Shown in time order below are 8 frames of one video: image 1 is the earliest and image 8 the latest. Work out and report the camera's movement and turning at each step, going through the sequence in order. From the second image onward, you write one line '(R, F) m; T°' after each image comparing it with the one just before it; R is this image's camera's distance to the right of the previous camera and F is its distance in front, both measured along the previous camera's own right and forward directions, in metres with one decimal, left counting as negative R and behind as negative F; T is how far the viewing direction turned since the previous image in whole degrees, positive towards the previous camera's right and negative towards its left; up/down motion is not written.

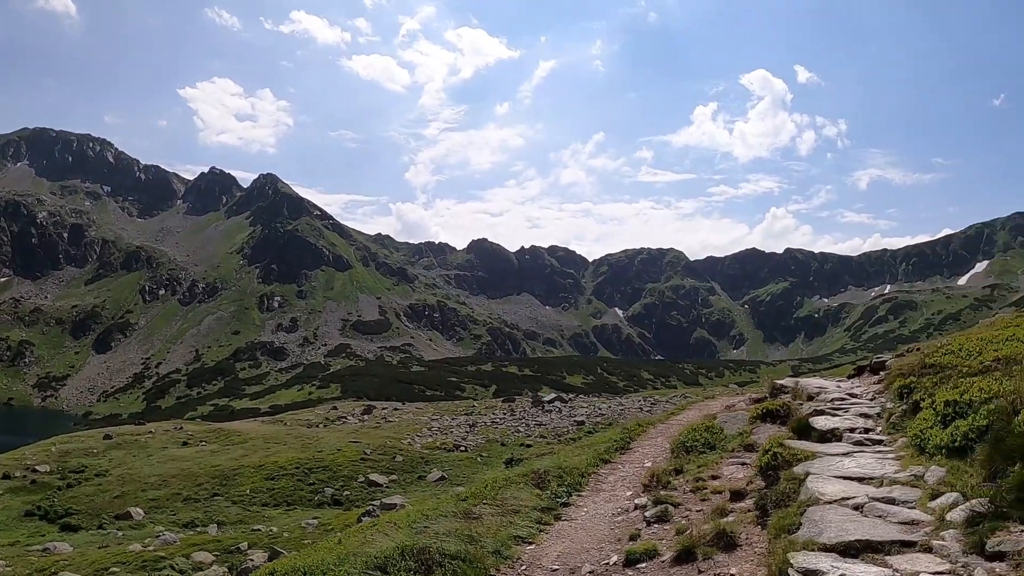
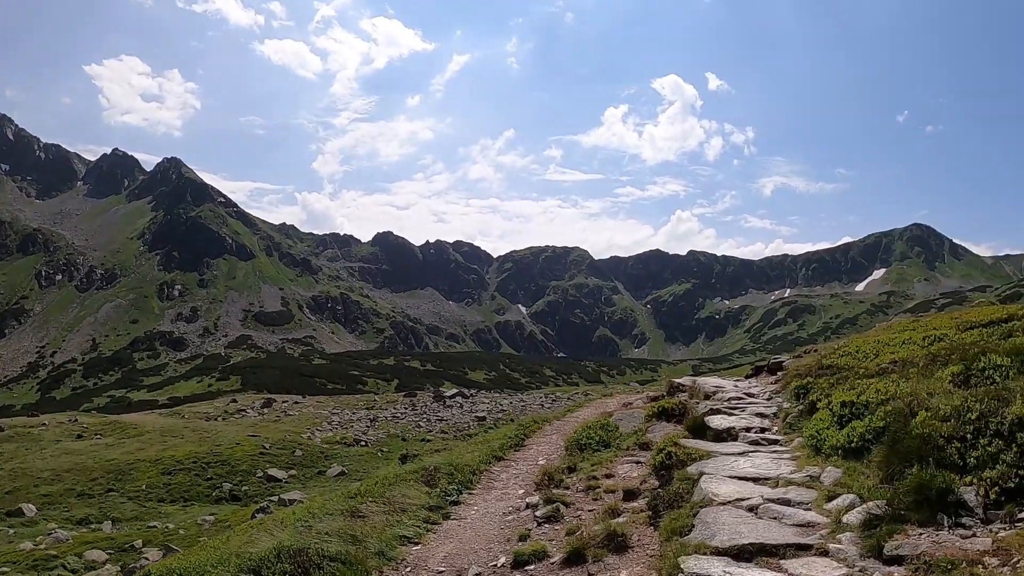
(+0.3, +1.8) m; +9°
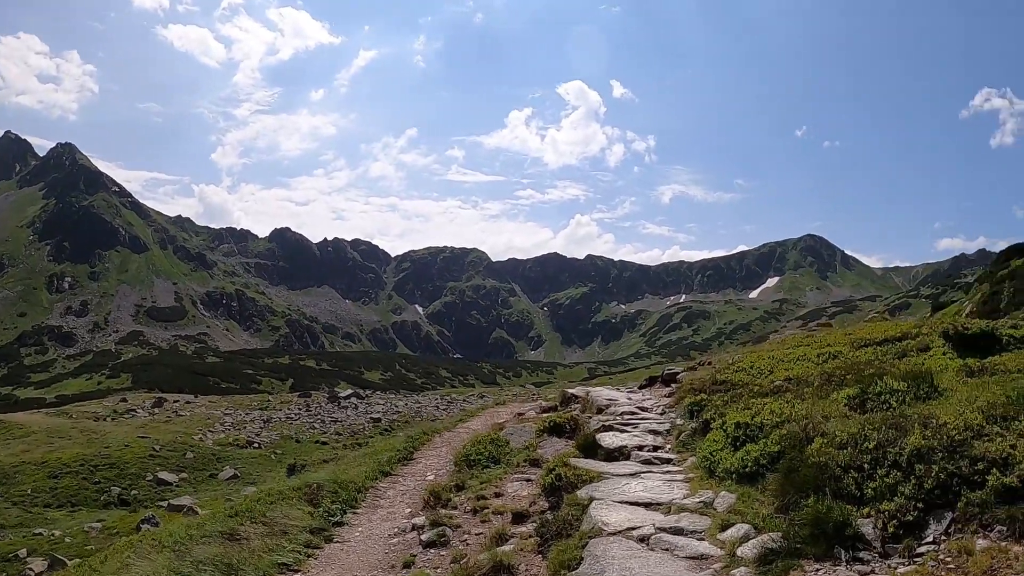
(+0.8, +2.0) m; +9°
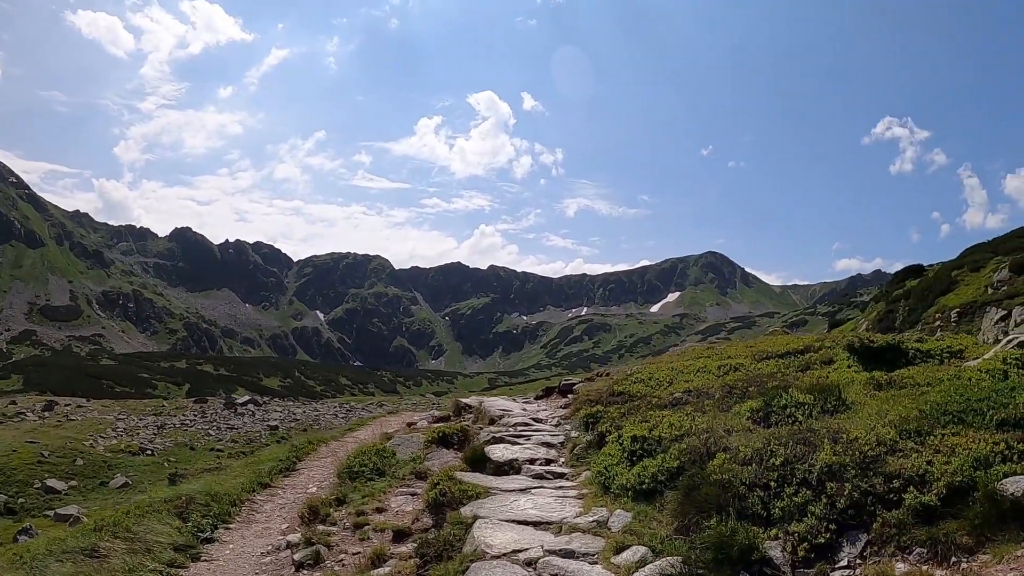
(+0.7, +1.9) m; +8°
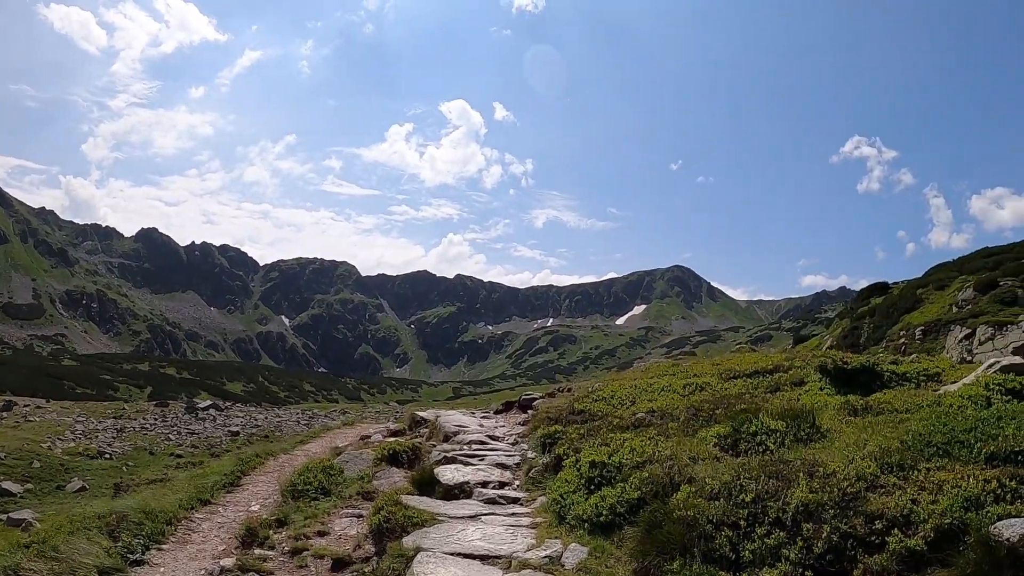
(+0.4, +1.2) m; +3°
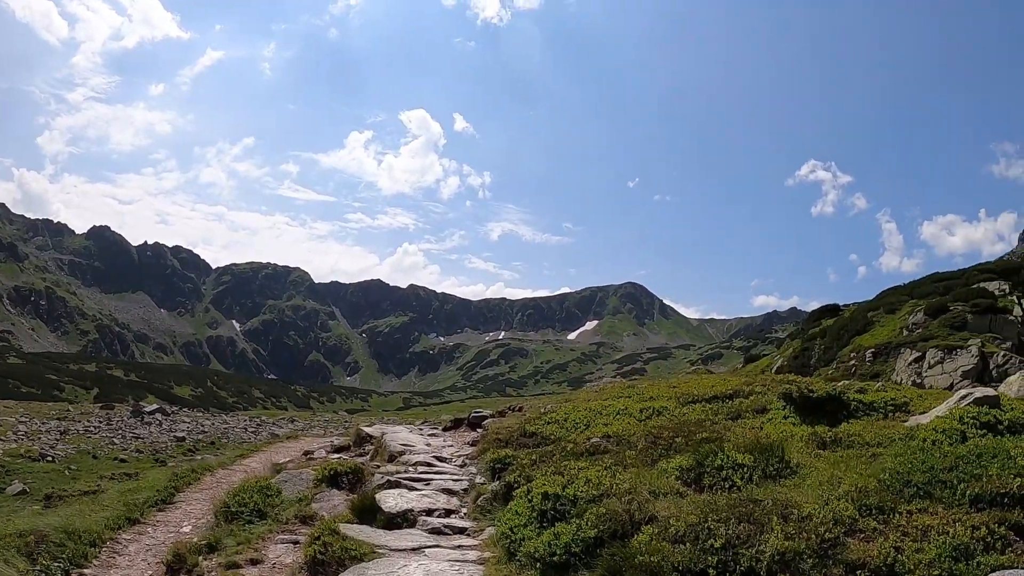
(+0.1, +1.0) m; +4°
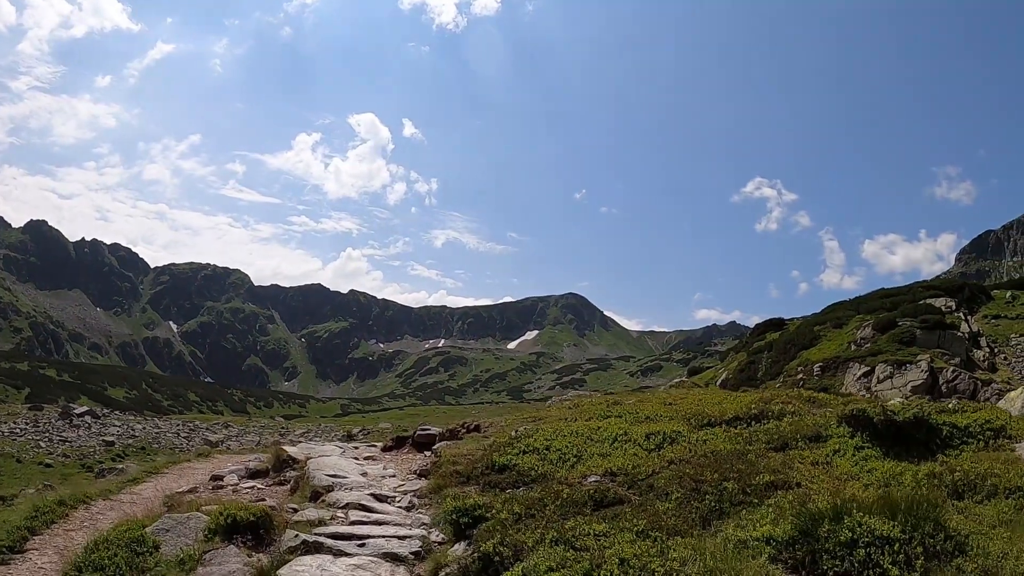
(-0.3, +2.2) m; +5°
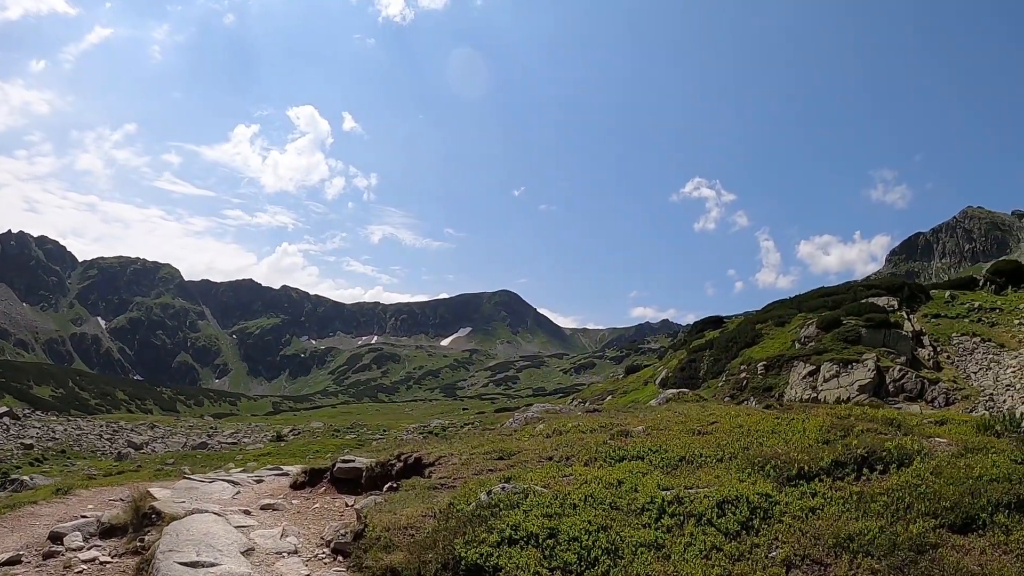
(-0.4, +2.4) m; +6°
